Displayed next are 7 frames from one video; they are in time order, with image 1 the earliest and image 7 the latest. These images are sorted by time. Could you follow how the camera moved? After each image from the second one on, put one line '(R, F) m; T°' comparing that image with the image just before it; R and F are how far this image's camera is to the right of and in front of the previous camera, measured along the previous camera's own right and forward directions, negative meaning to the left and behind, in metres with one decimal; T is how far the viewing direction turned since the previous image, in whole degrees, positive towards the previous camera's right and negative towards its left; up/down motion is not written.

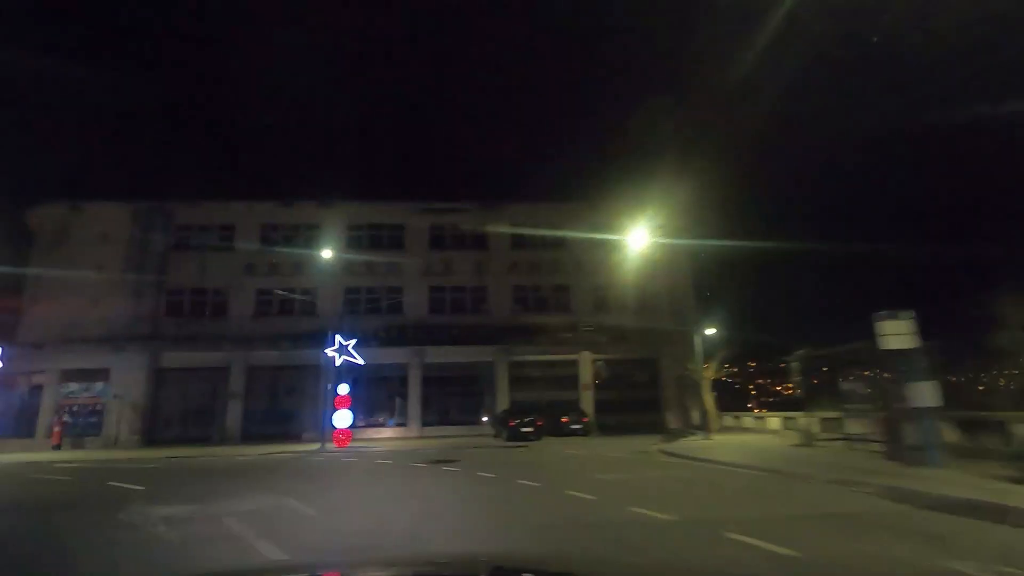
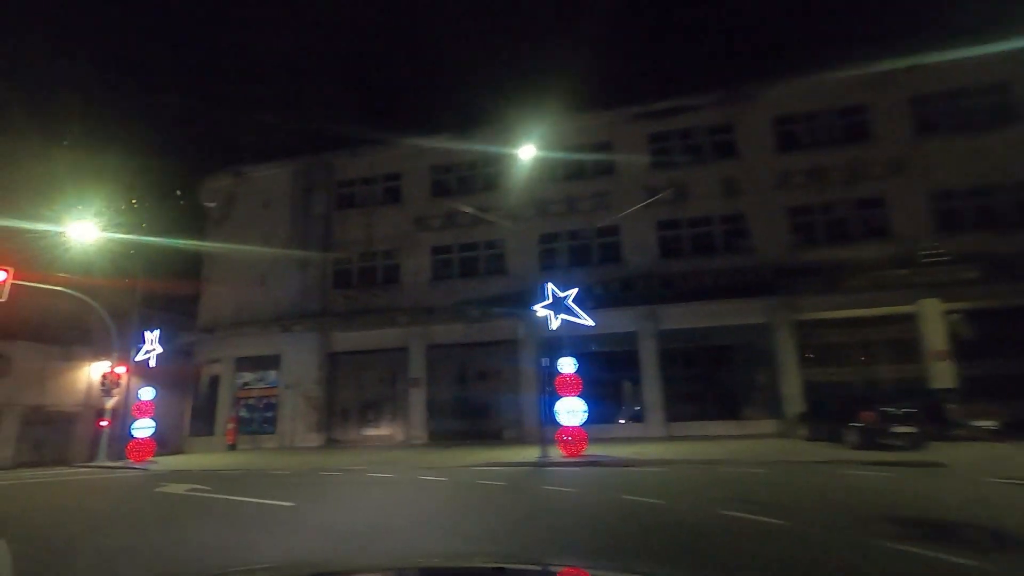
(-5.7, +11.4) m; -17°
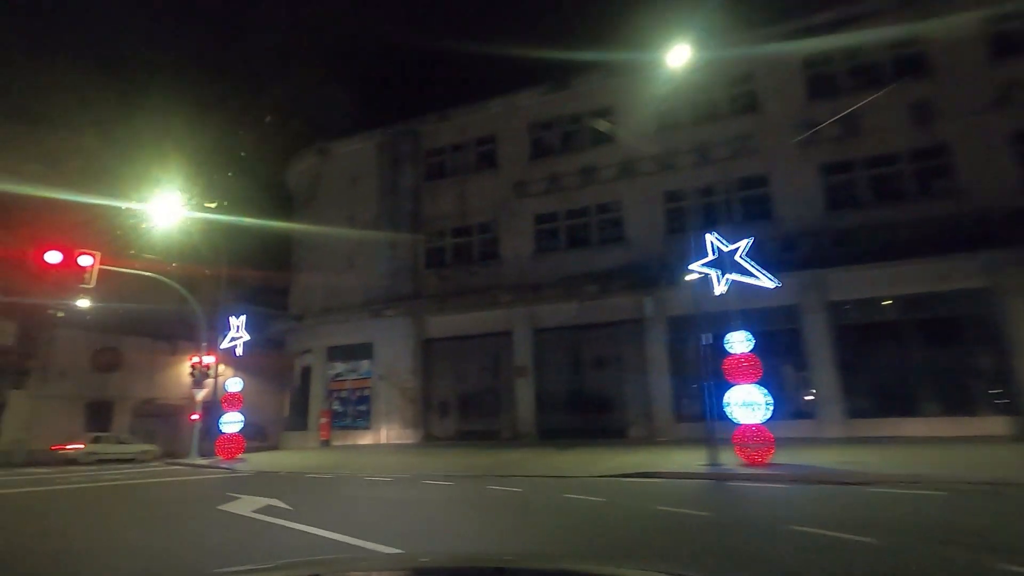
(-1.9, +4.3) m; -9°
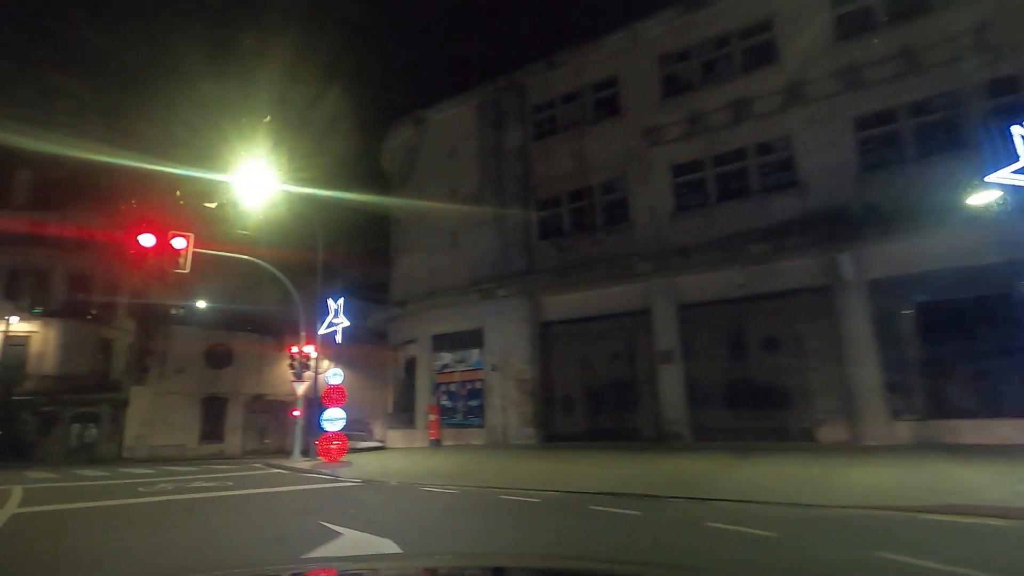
(-1.9, +4.2) m; -9°
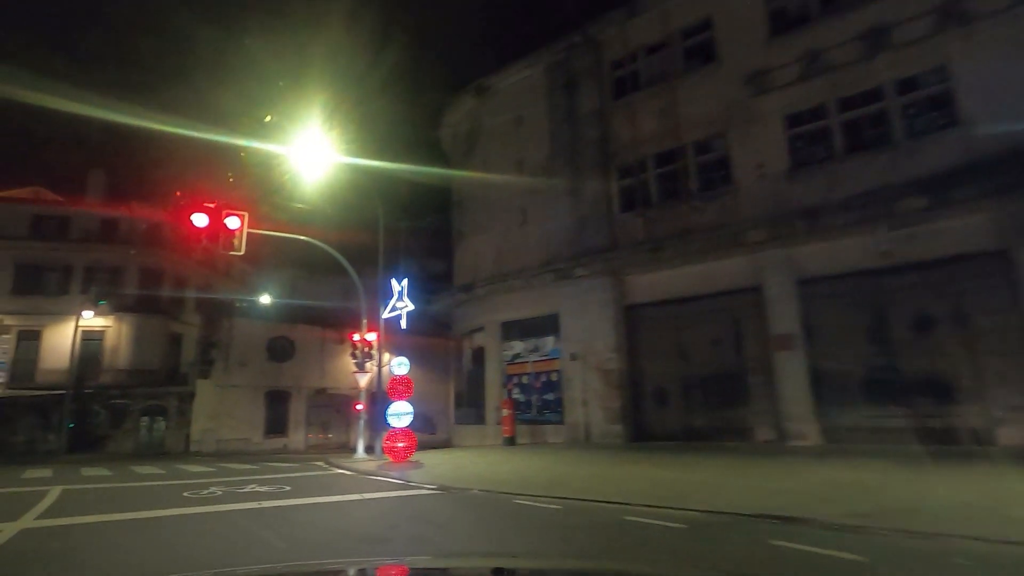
(-1.1, +2.6) m; -6°
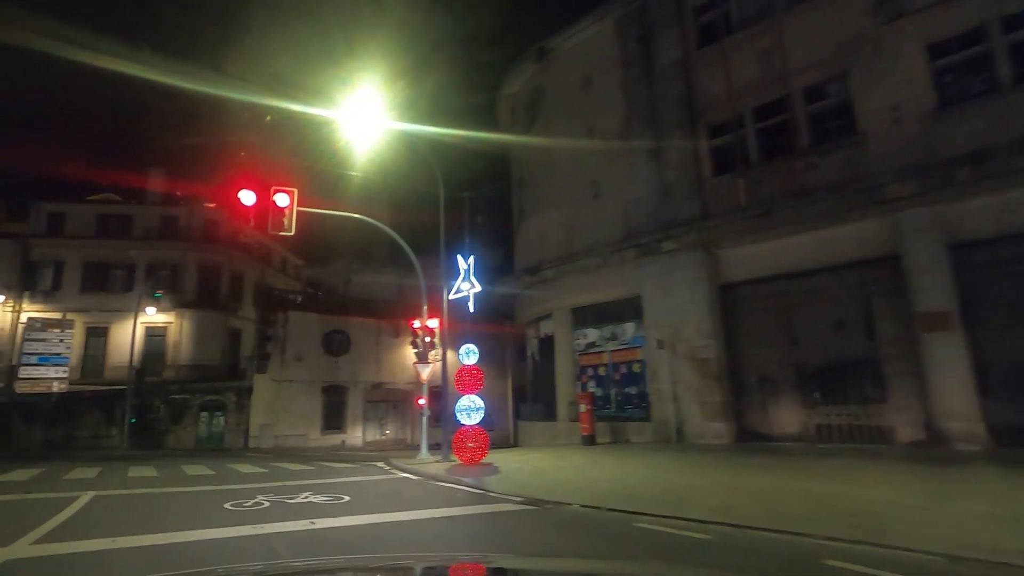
(-1.0, +2.4) m; -5°
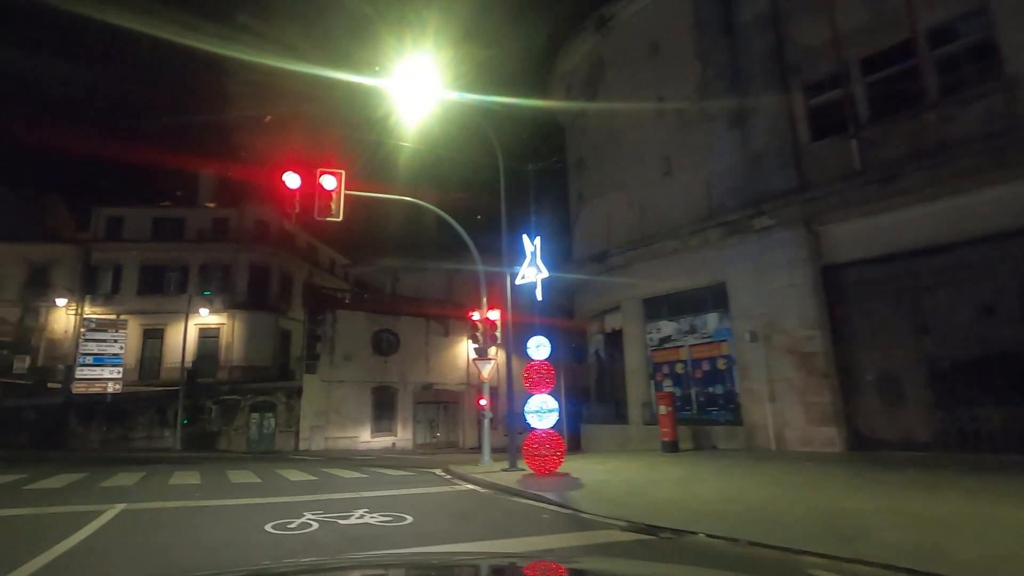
(-0.8, +1.9) m; -5°
